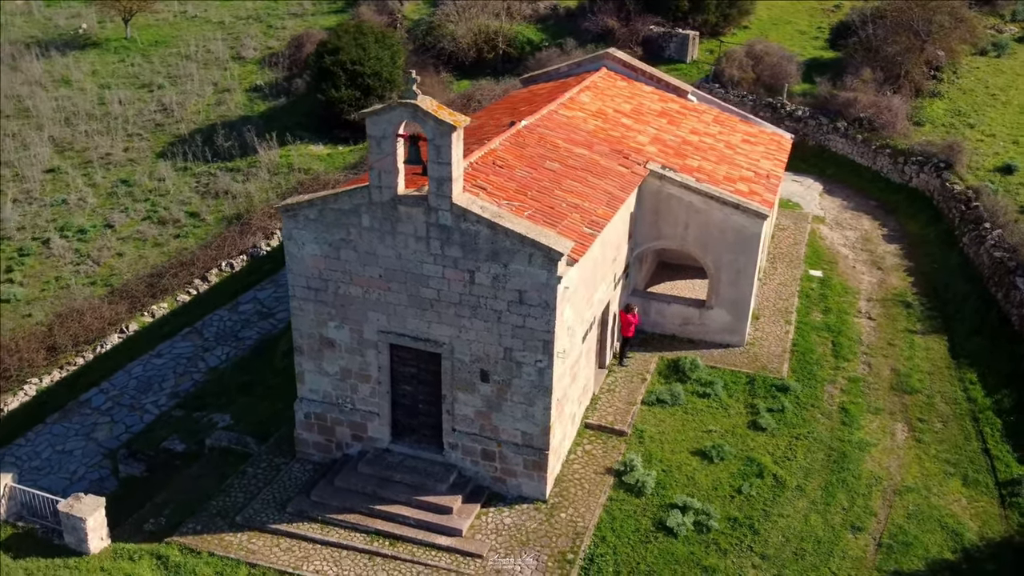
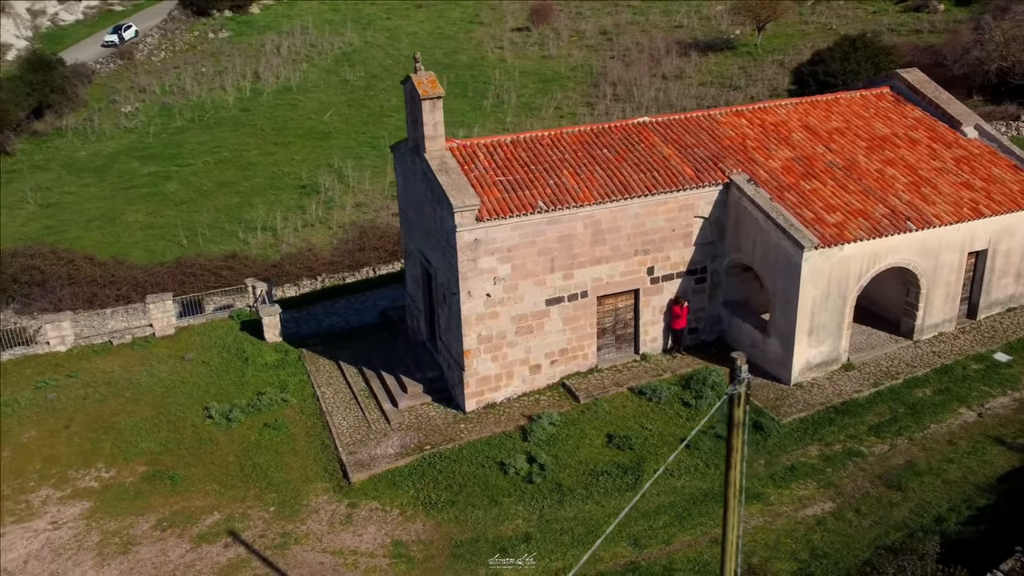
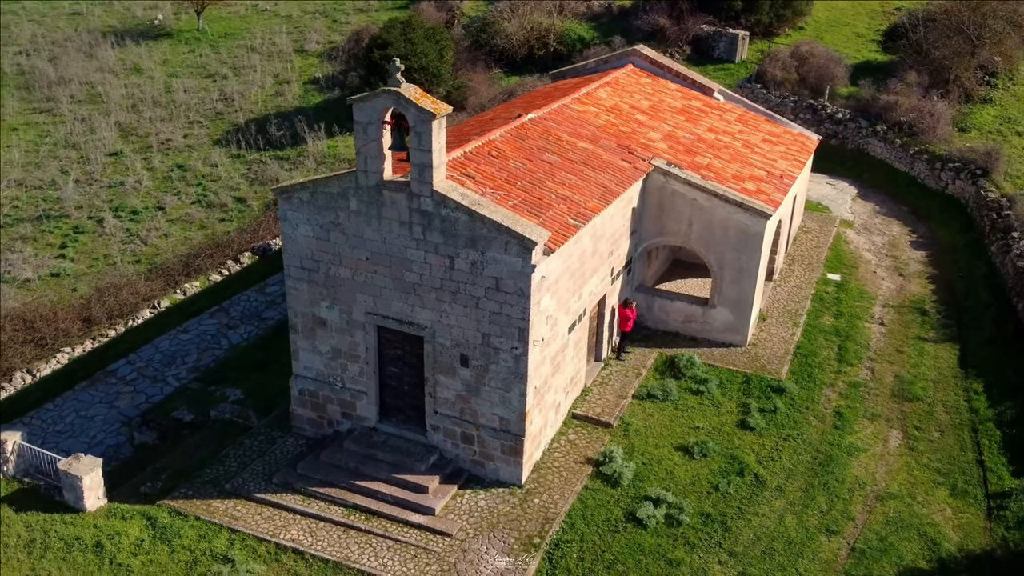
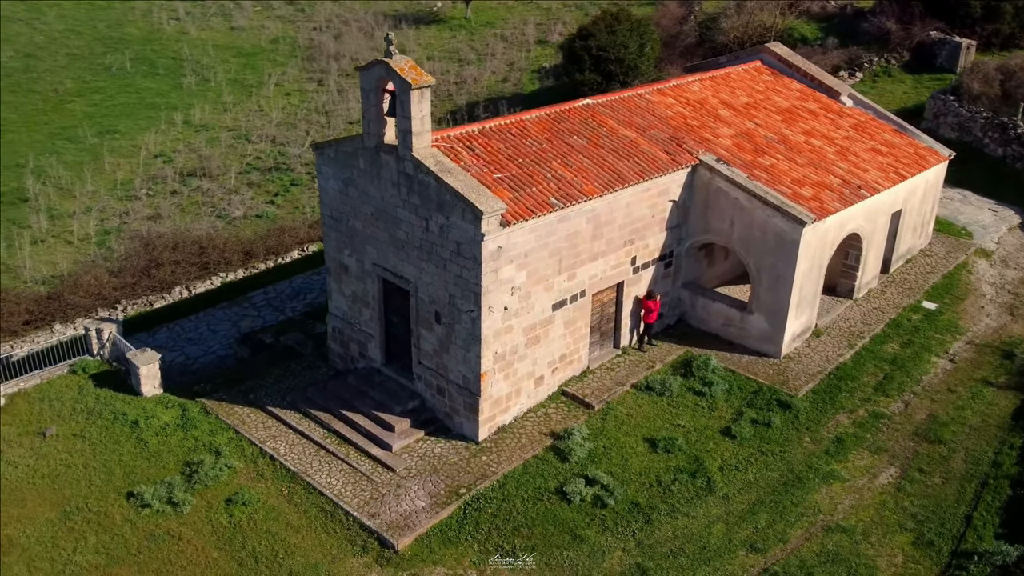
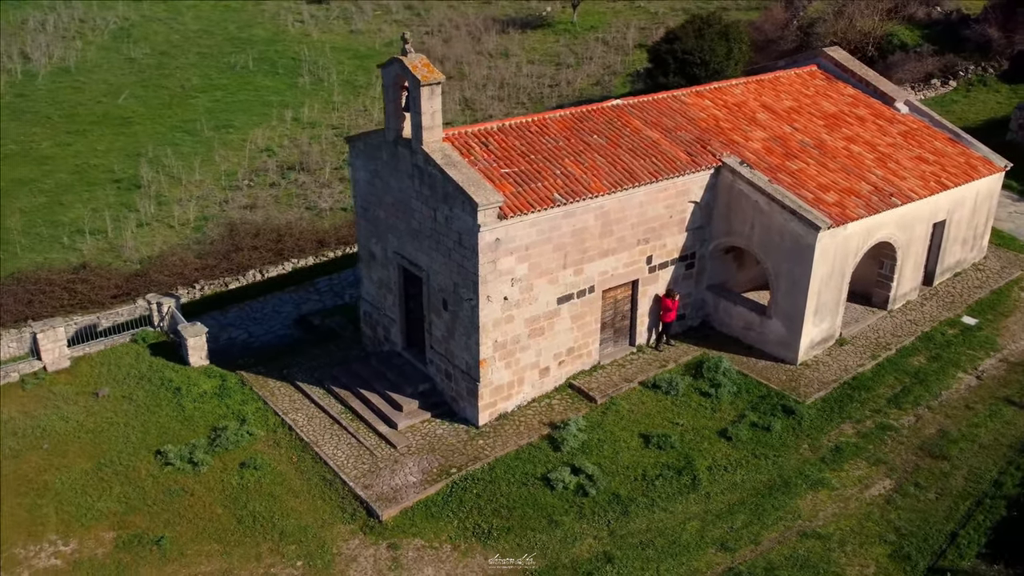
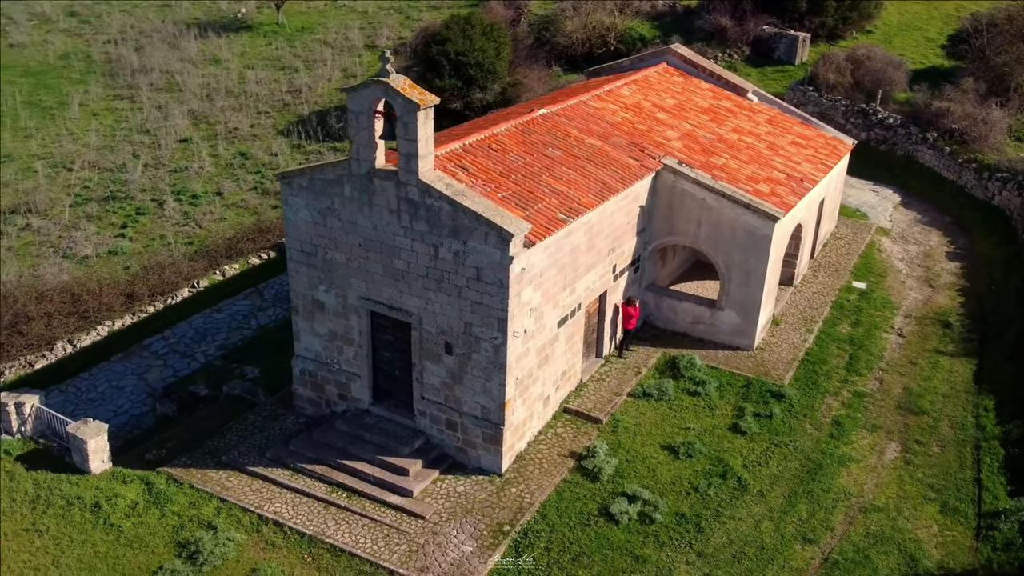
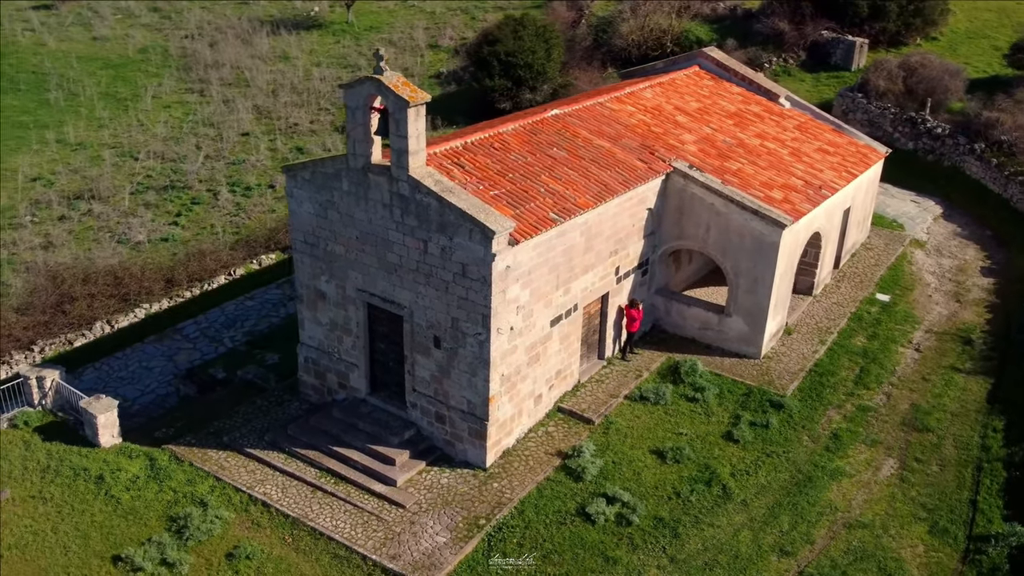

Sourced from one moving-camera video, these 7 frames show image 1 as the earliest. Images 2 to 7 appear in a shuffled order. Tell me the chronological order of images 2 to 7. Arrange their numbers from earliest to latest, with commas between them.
3, 6, 7, 4, 5, 2
